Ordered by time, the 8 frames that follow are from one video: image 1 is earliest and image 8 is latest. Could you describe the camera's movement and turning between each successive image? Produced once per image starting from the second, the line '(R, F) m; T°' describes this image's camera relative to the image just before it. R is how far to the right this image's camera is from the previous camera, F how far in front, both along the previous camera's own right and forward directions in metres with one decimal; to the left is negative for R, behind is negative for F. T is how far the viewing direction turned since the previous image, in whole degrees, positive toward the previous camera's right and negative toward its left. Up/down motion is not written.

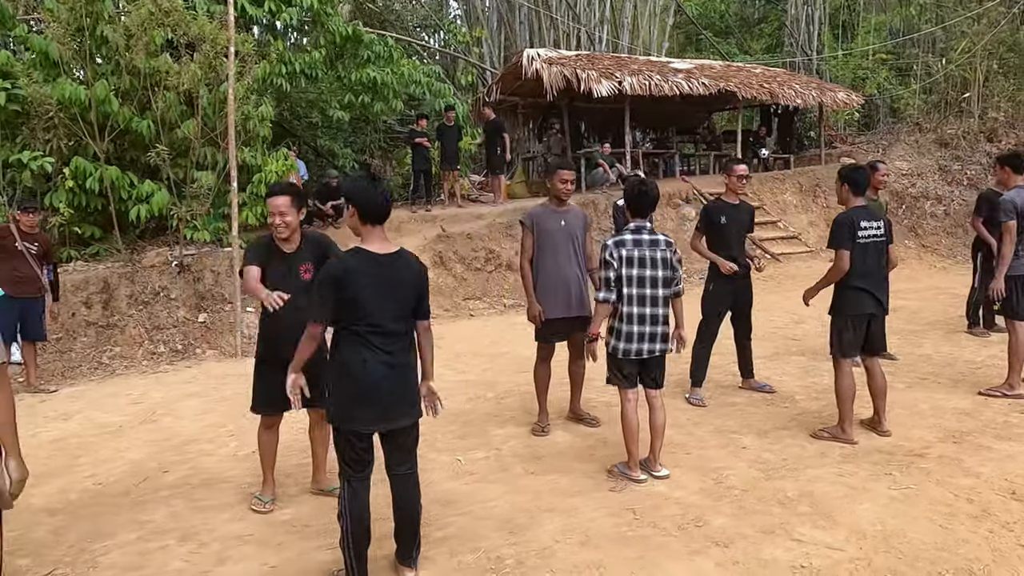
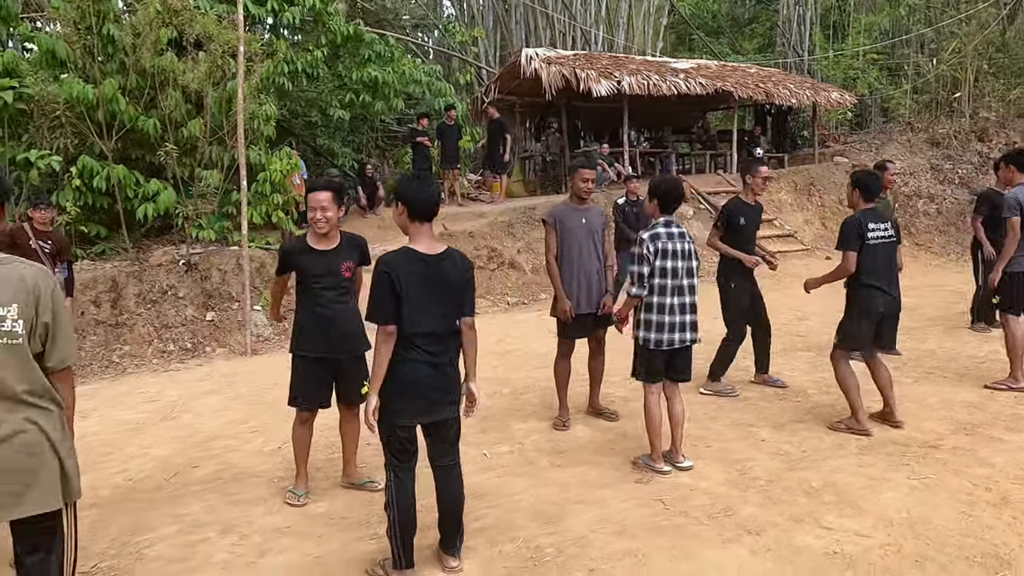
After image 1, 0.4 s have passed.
(-0.2, -0.1) m; +1°
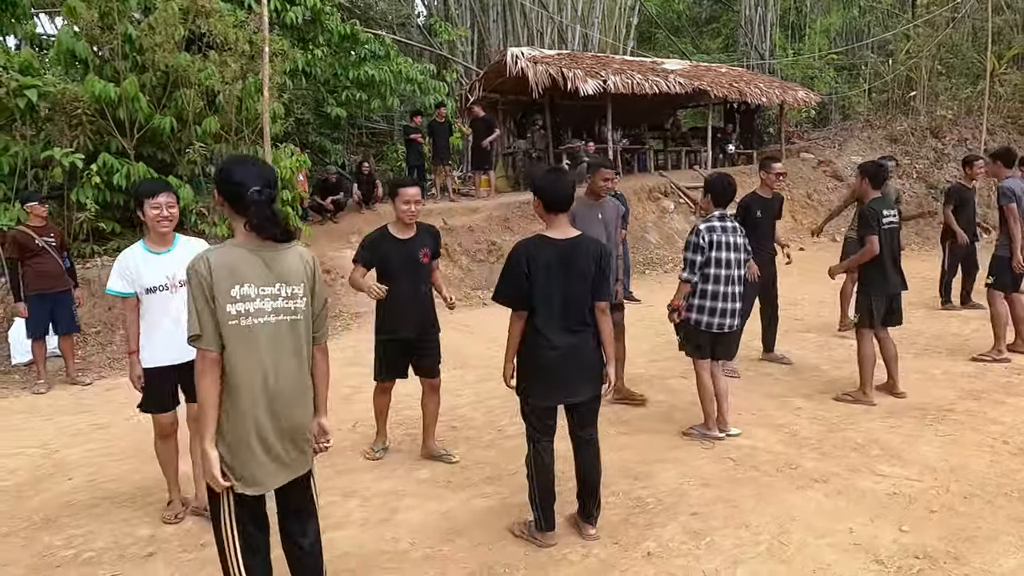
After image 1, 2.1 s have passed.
(-0.7, -0.4) m; +4°
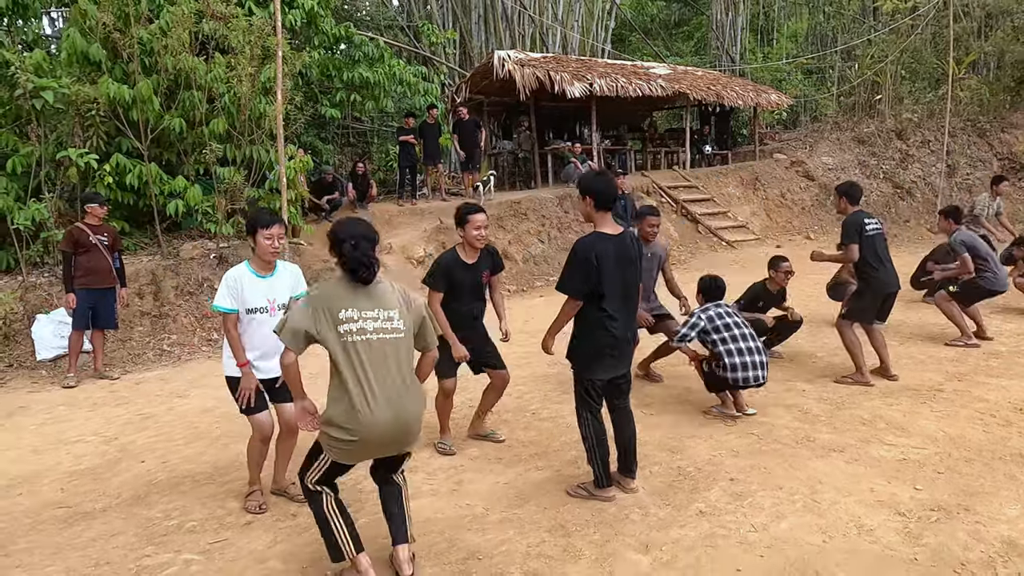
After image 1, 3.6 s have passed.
(-0.4, -0.4) m; +3°
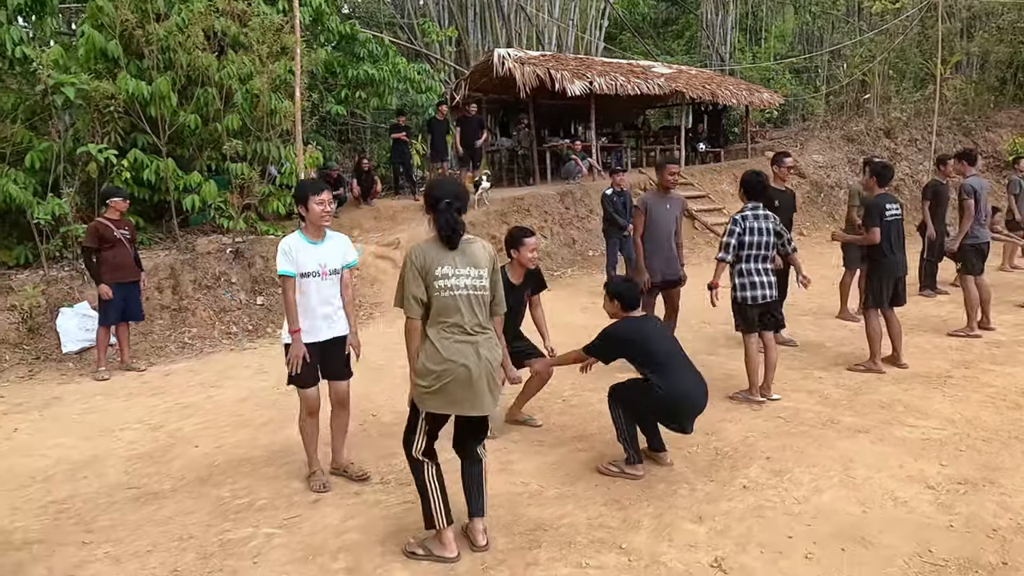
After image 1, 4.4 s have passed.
(-0.3, -0.2) m; +1°
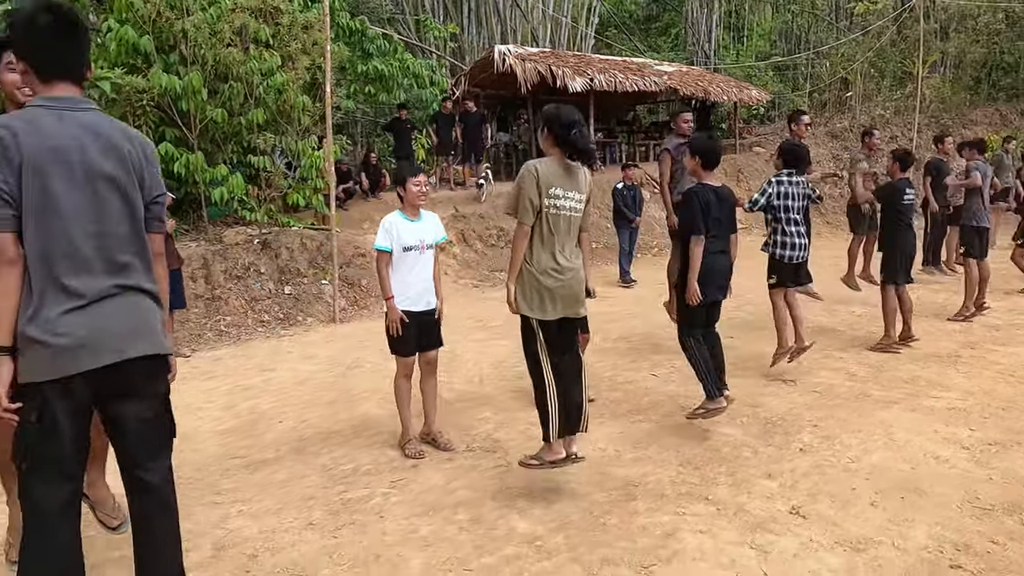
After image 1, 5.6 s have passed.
(-0.6, -0.3) m; +2°
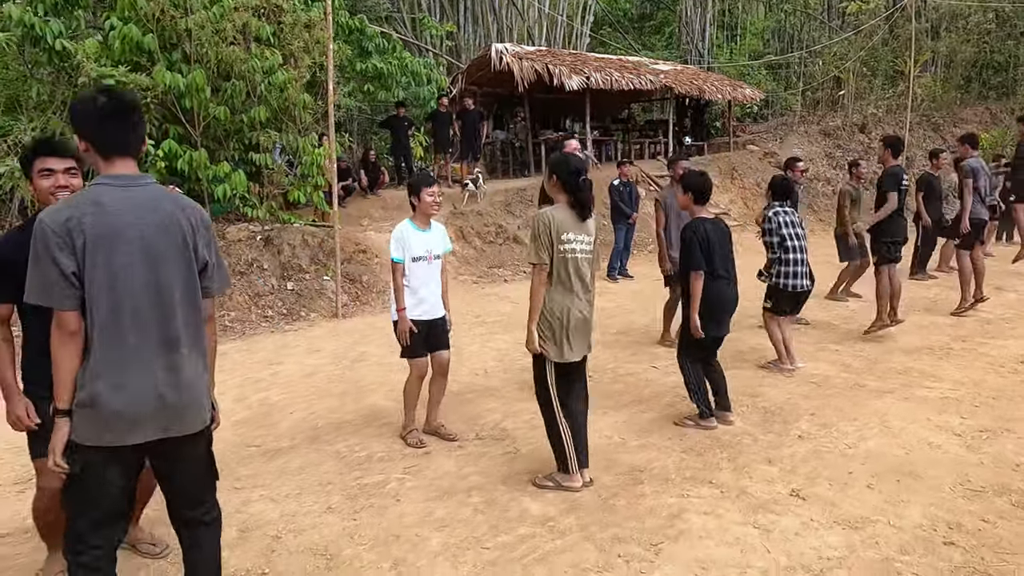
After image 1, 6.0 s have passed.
(-0.1, -0.1) m; +1°
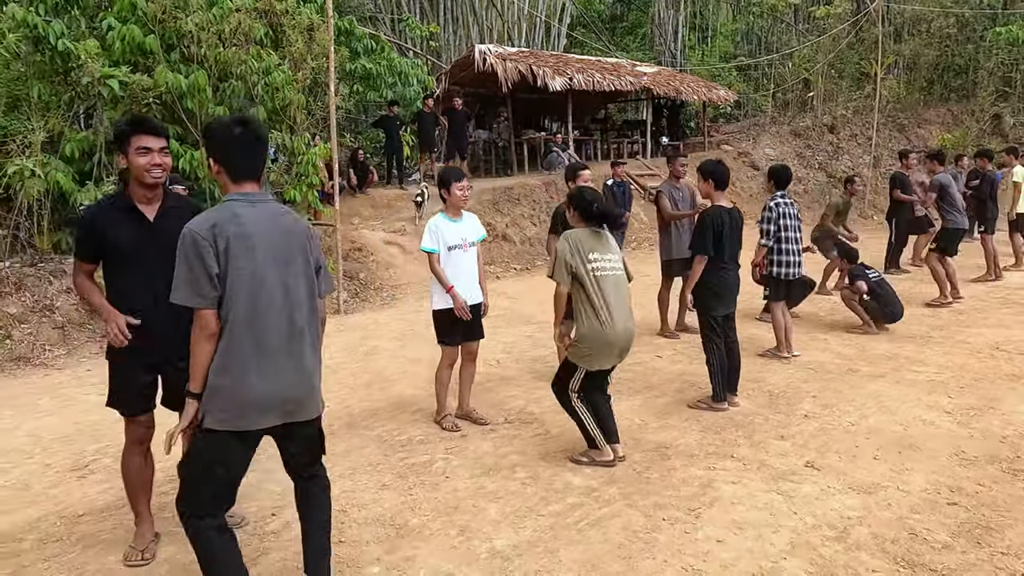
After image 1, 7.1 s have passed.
(-0.4, -0.3) m; +2°
